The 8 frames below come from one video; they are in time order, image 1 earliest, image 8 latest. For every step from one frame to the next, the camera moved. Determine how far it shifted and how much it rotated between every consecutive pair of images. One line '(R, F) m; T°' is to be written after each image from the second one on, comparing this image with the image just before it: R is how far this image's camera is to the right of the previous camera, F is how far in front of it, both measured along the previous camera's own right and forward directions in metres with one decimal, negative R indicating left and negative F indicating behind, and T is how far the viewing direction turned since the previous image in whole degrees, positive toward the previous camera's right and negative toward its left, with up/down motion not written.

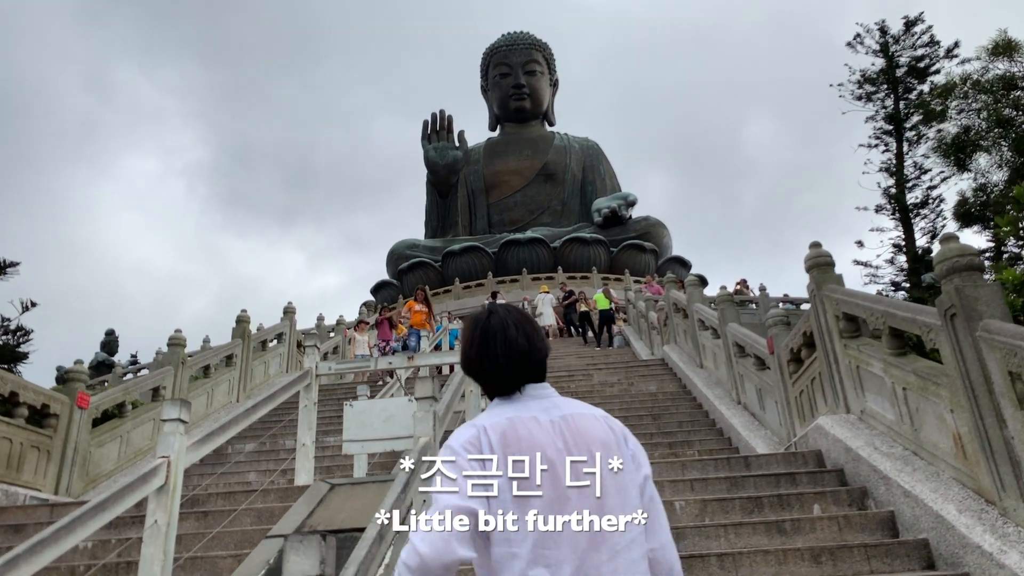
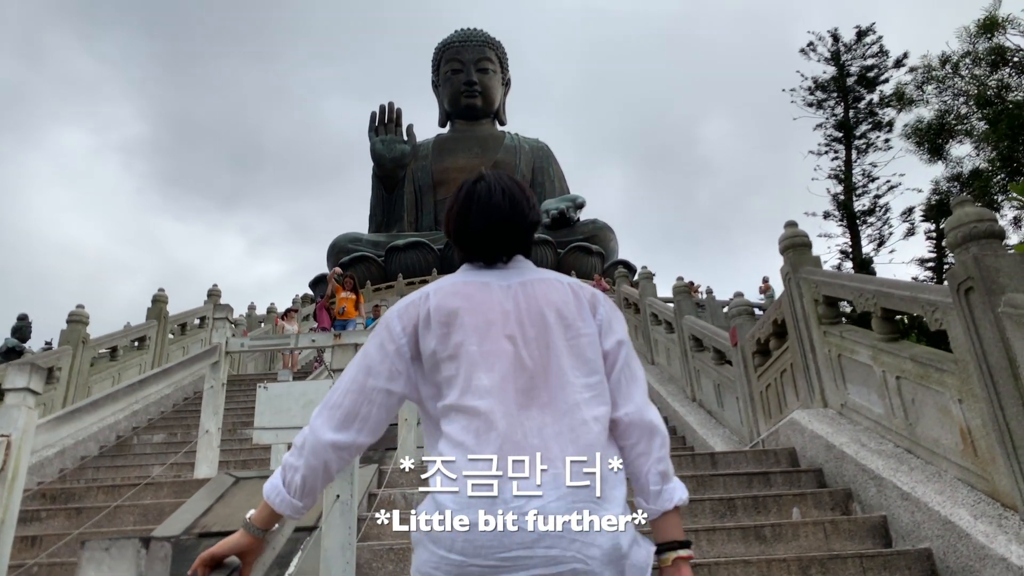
(0.0, +0.7) m; +4°
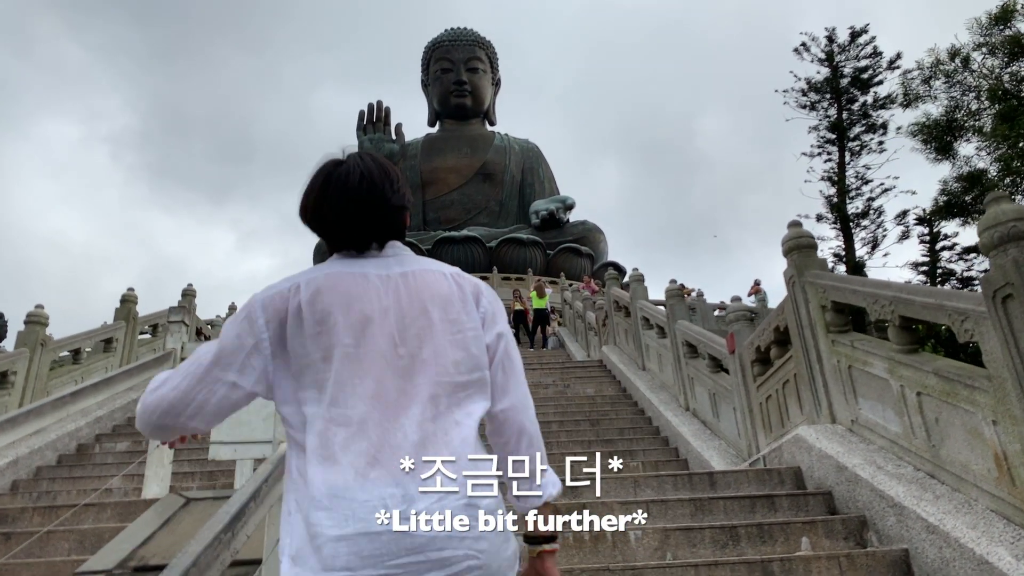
(0.0, +0.4) m; +1°
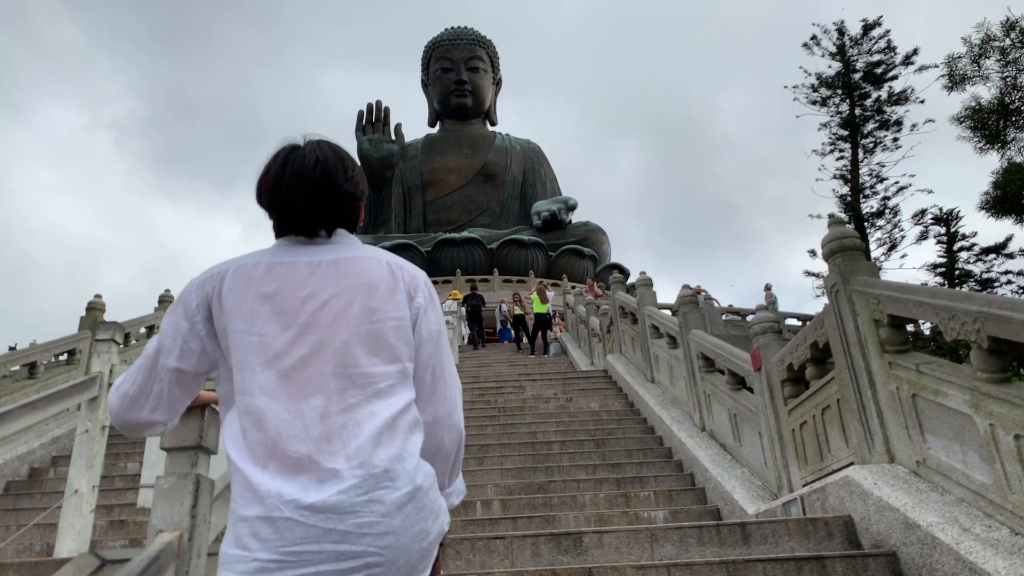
(+0.1, +0.7) m; 0°
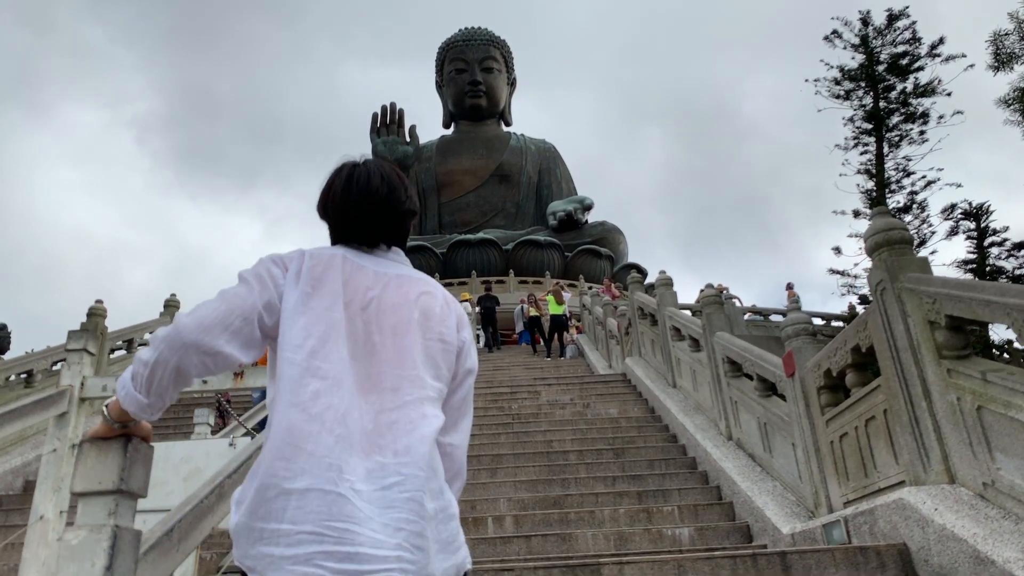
(0.0, +0.4) m; -1°
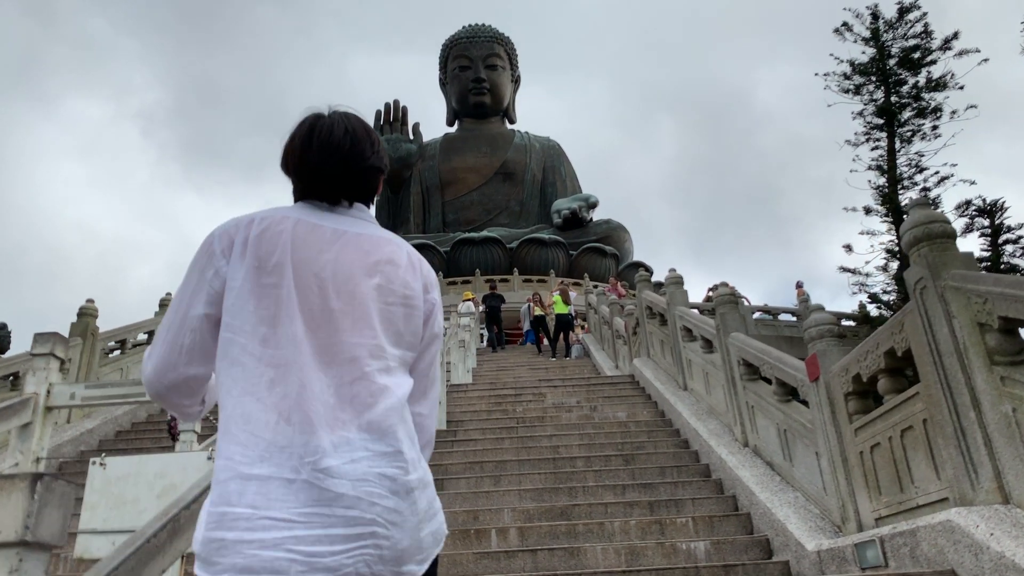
(0.0, +0.3) m; 0°
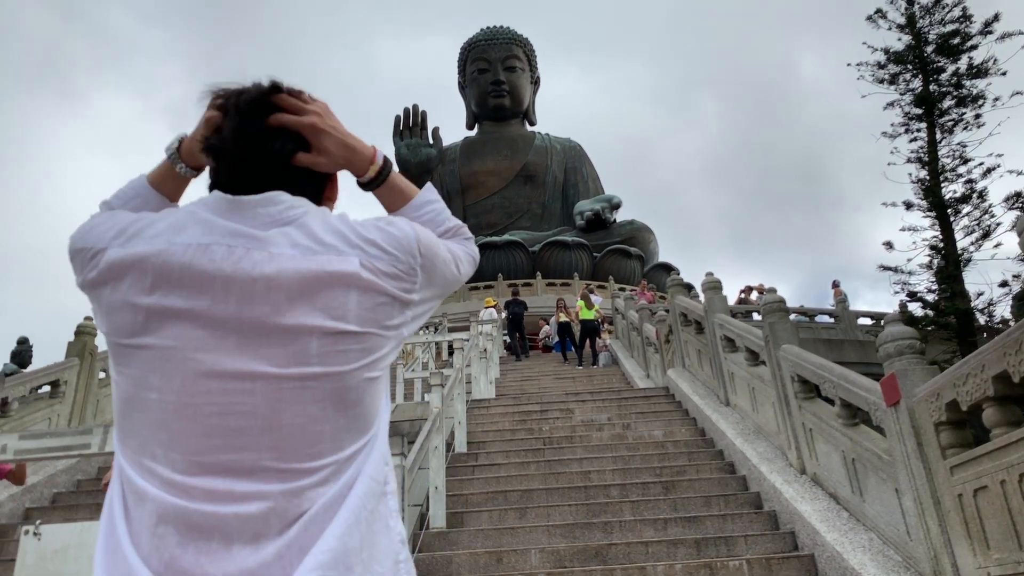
(0.0, +0.6) m; -2°
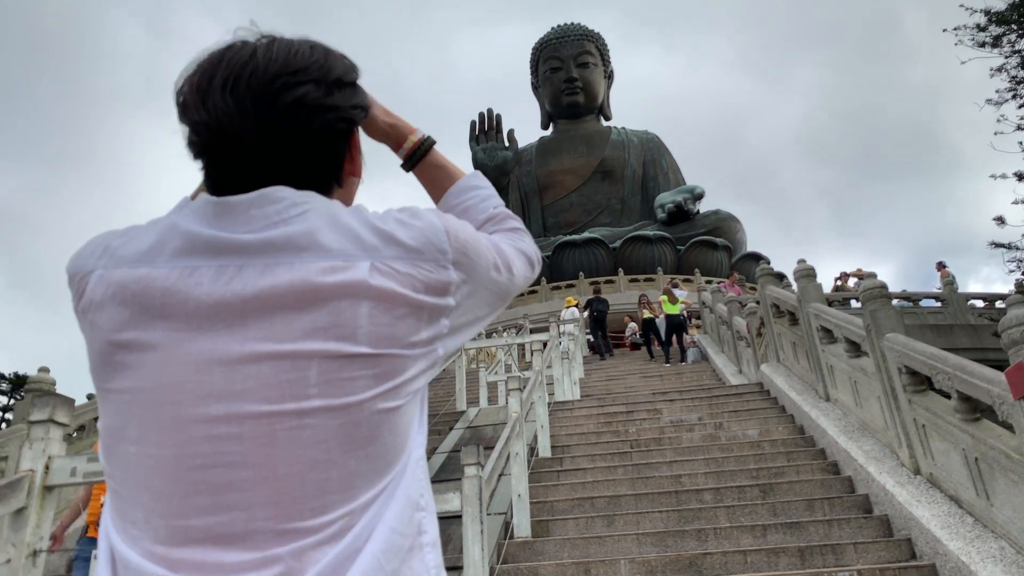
(+0.1, +0.2) m; -6°
